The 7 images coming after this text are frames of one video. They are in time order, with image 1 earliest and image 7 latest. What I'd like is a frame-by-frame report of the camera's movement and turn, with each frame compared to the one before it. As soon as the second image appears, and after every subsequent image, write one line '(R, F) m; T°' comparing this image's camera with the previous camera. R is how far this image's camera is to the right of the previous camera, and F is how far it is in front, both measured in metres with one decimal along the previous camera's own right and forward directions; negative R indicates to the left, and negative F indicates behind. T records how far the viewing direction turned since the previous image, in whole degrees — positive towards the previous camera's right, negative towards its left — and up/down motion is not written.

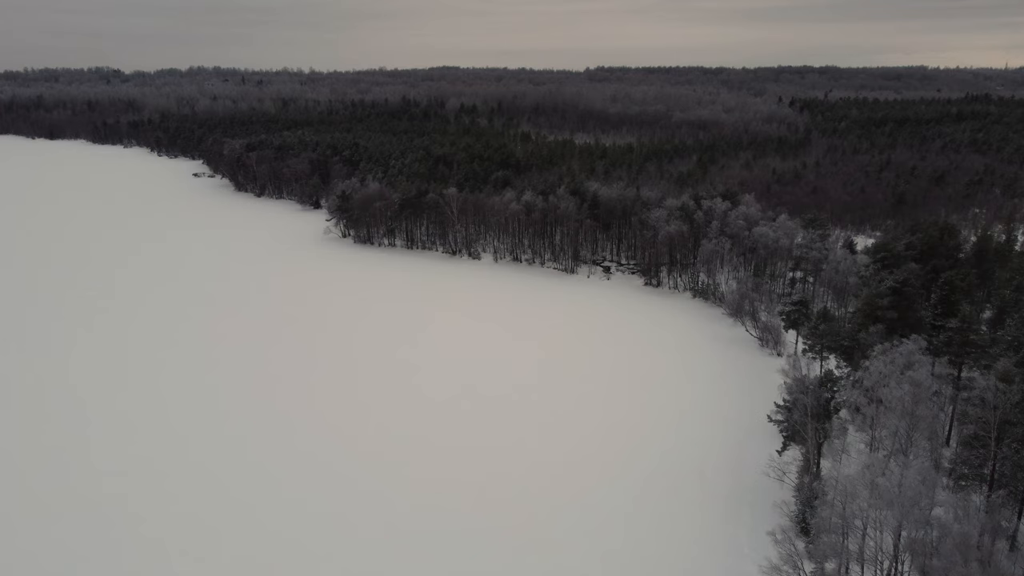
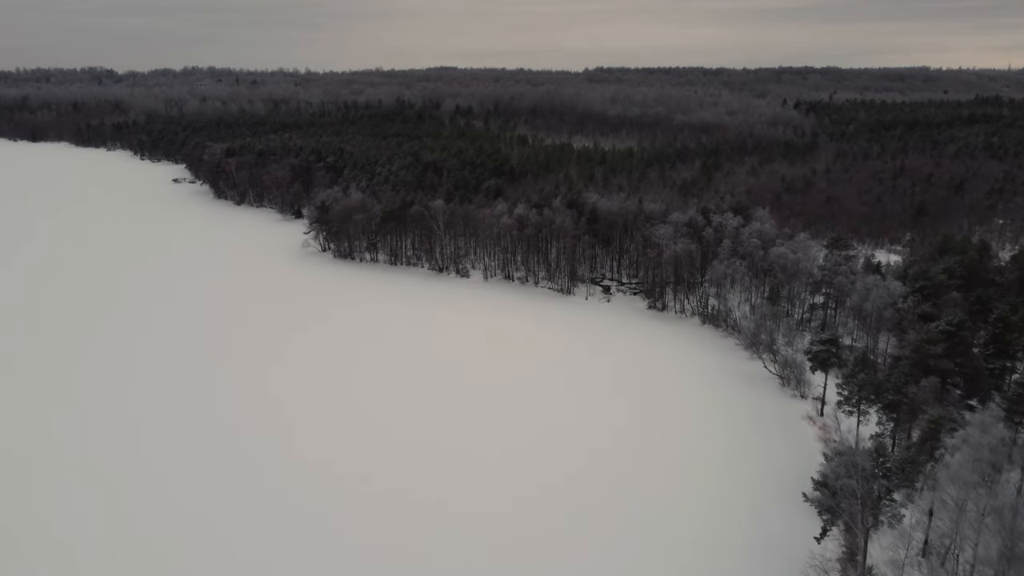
(+0.6, +4.0) m; 0°
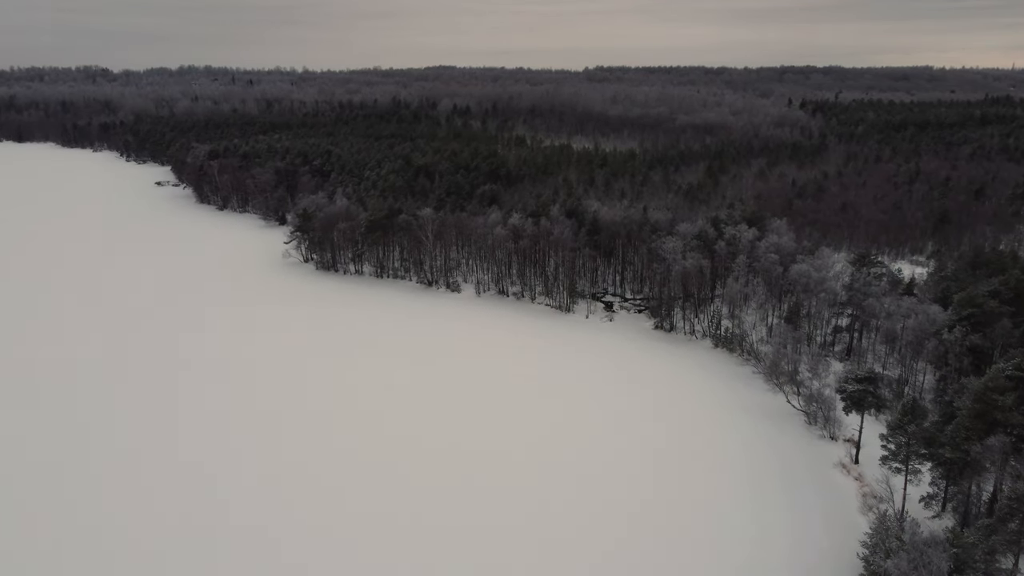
(+0.4, +3.4) m; 0°
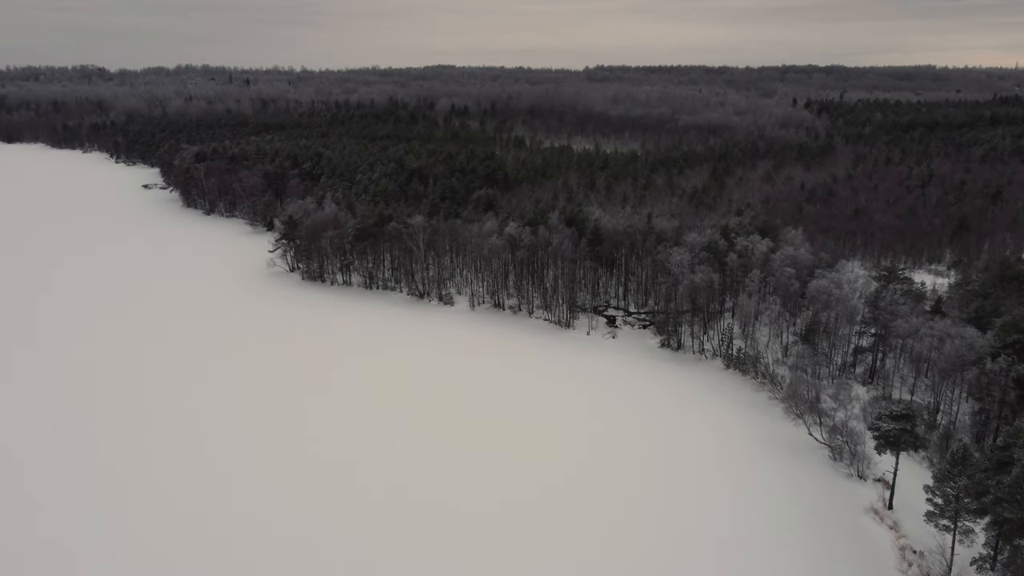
(+0.2, +2.5) m; 0°
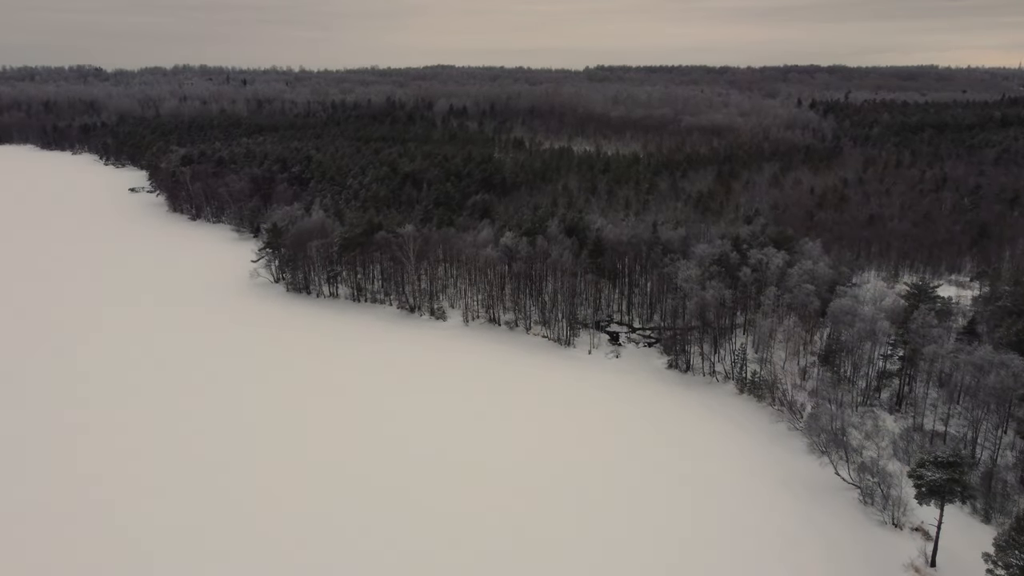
(+0.2, +2.5) m; 0°
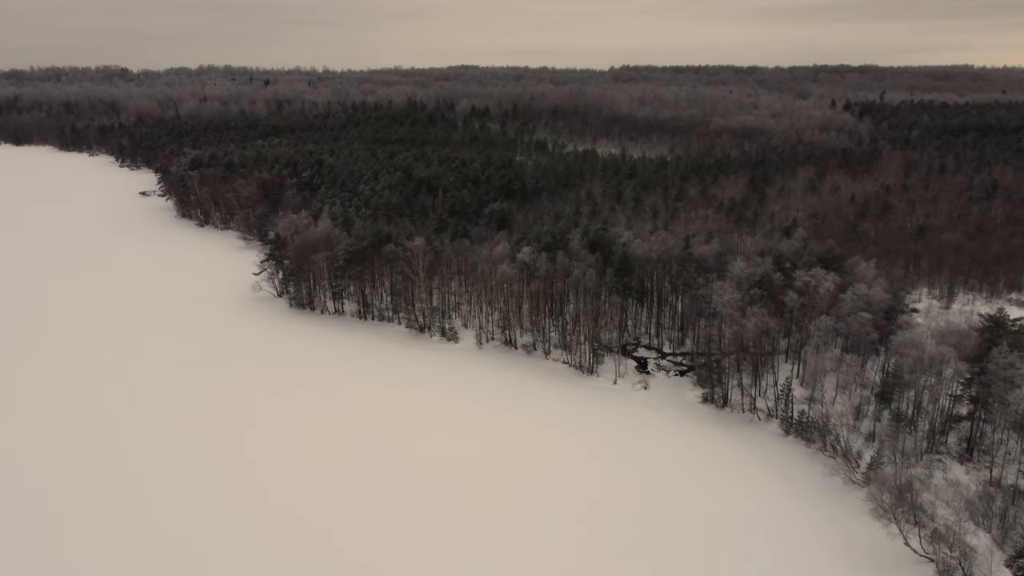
(+0.1, +3.0) m; -2°
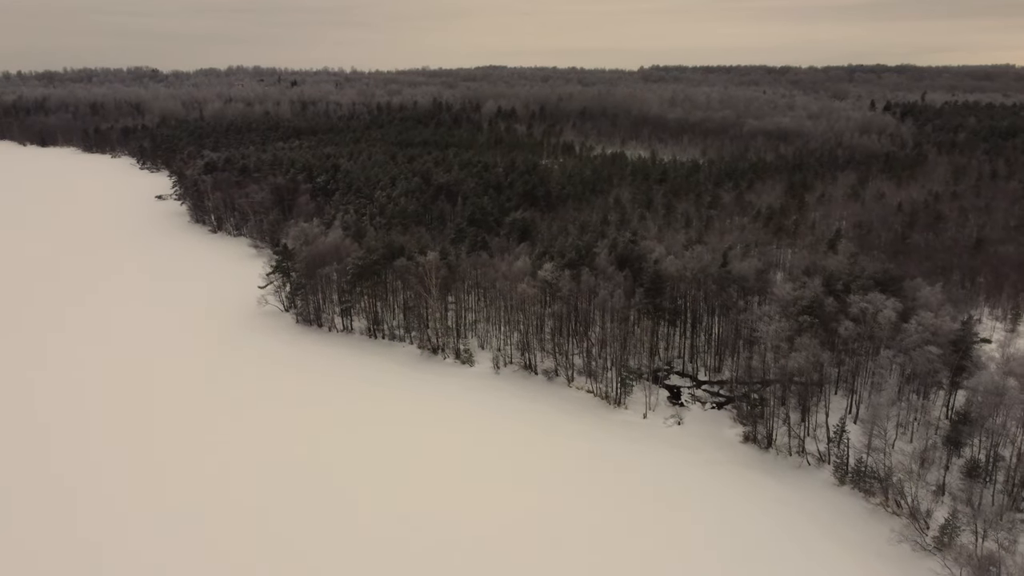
(+0.2, +2.7) m; -2°
